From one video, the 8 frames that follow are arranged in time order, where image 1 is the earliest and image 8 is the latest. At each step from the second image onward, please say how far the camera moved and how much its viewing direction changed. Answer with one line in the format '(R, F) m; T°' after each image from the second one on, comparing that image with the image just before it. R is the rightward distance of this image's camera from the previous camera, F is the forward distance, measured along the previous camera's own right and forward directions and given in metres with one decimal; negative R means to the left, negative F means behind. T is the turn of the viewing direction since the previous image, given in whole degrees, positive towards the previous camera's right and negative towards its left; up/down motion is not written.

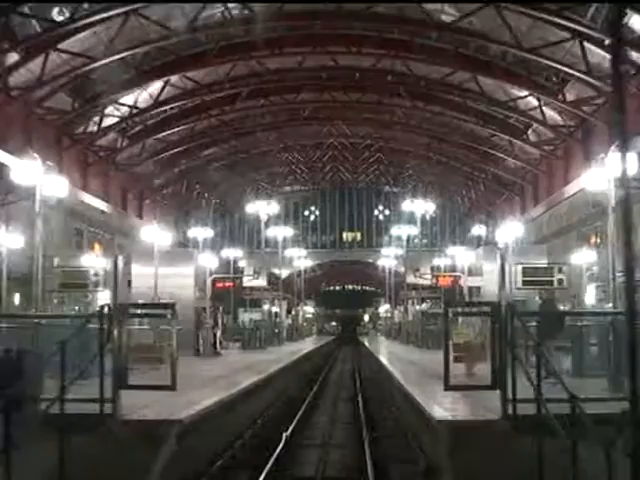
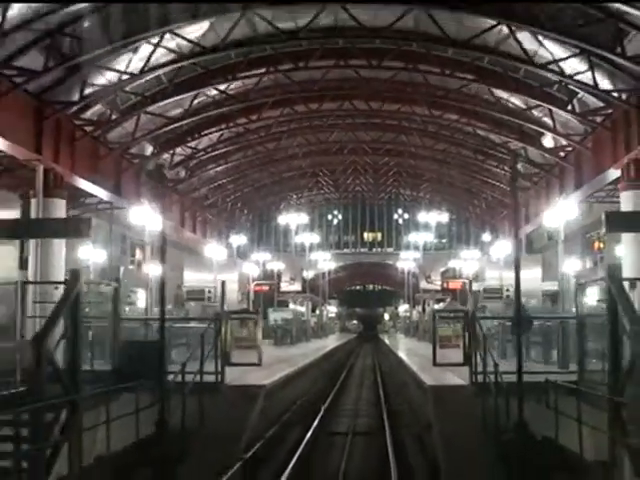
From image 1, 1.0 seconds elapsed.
(-0.2, -5.9) m; -1°
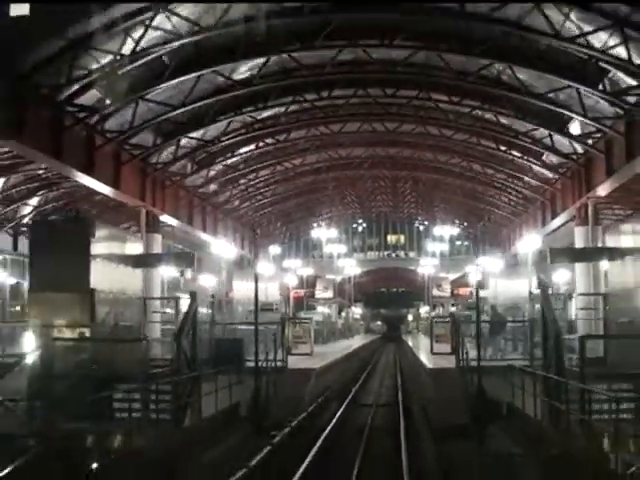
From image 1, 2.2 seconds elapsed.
(-0.2, -7.5) m; -1°
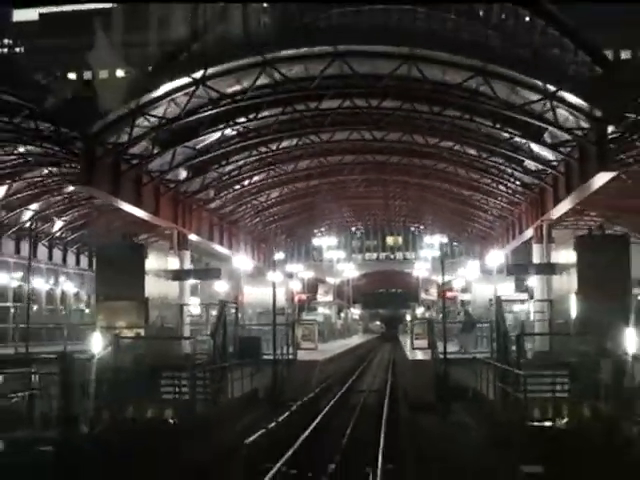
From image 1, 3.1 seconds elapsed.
(-0.1, -6.0) m; 0°
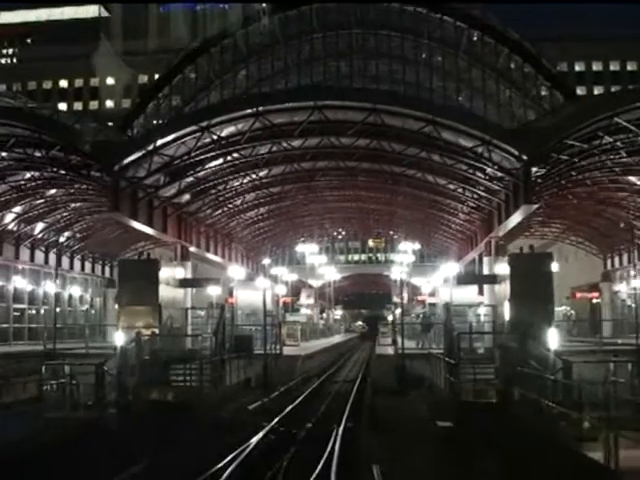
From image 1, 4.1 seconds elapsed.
(0.0, -6.1) m; +1°
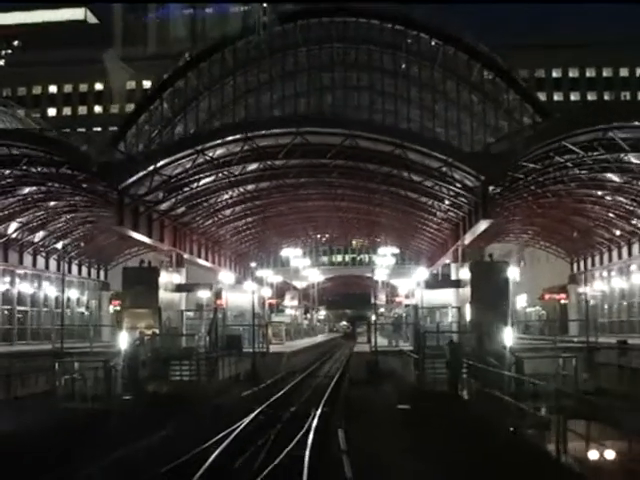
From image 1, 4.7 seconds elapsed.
(+0.1, -4.1) m; +1°
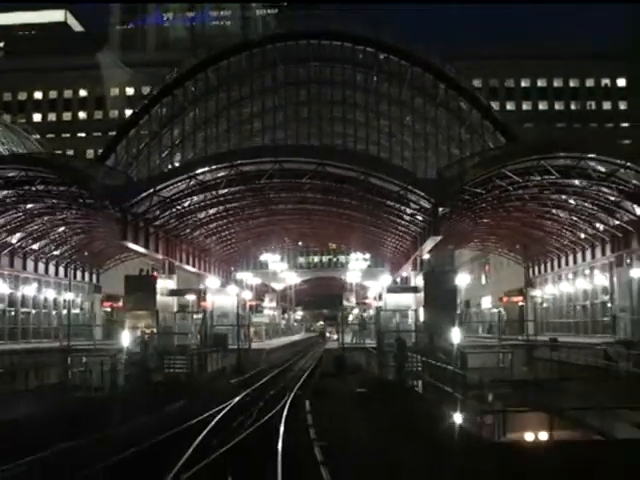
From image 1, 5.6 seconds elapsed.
(+0.1, -6.1) m; +1°
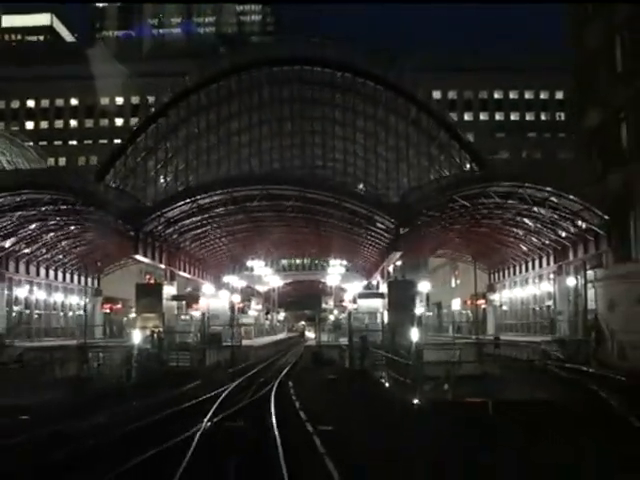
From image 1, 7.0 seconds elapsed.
(+0.1, -8.1) m; +1°
